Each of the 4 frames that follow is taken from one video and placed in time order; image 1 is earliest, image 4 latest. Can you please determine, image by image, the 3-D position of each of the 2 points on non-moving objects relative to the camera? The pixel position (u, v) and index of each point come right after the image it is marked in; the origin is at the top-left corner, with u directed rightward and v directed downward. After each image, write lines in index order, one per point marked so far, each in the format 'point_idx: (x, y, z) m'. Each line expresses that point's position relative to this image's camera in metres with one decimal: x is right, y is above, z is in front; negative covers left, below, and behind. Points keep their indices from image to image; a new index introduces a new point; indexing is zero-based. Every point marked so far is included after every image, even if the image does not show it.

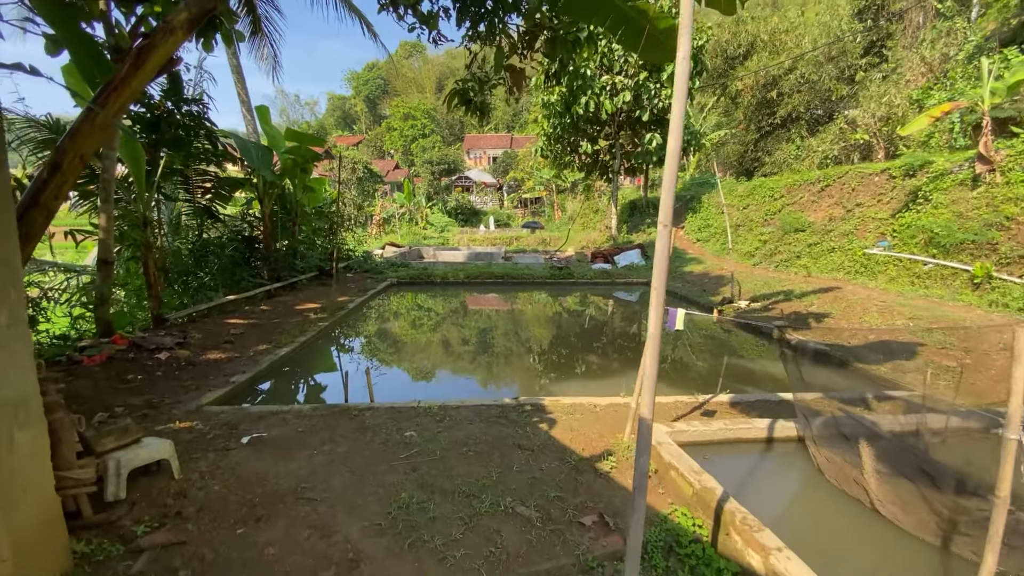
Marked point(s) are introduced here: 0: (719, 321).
0: (+3.2, -0.6, +6.9) m
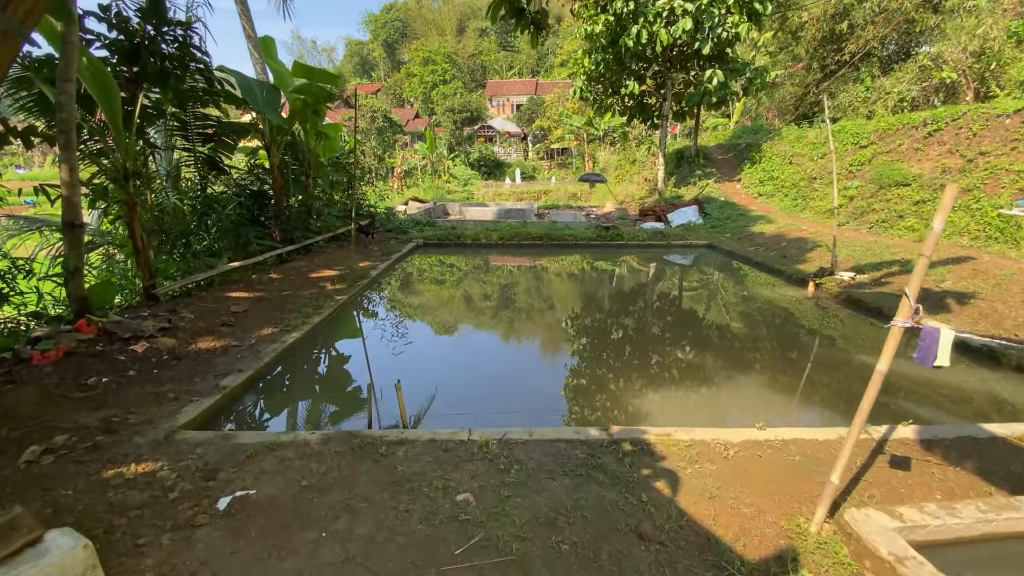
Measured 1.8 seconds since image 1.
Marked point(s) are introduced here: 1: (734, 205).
0: (+3.9, -0.2, +5.7) m
1: (+5.3, +2.0, +11.4) m
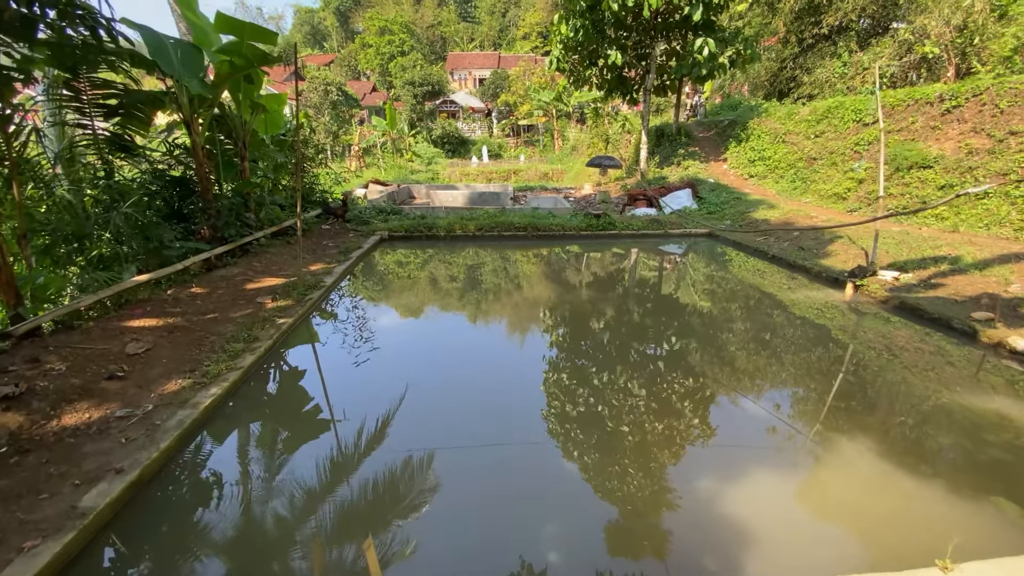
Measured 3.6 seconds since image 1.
0: (+3.8, -0.2, +4.9) m
1: (+4.7, +2.2, +10.6) m
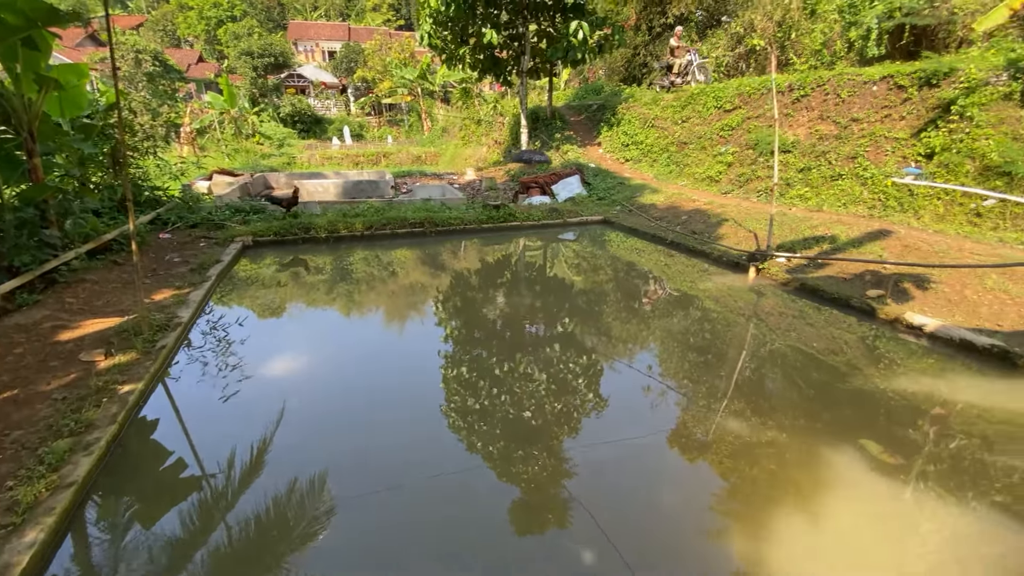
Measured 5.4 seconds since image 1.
0: (+2.9, 0.0, +5.2) m
1: (+2.2, +2.7, +10.9) m
